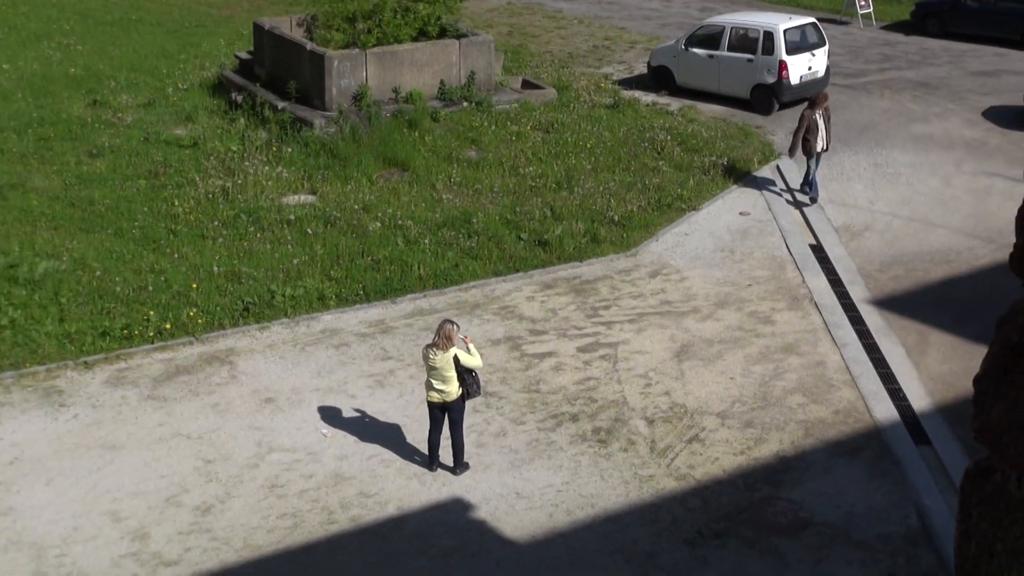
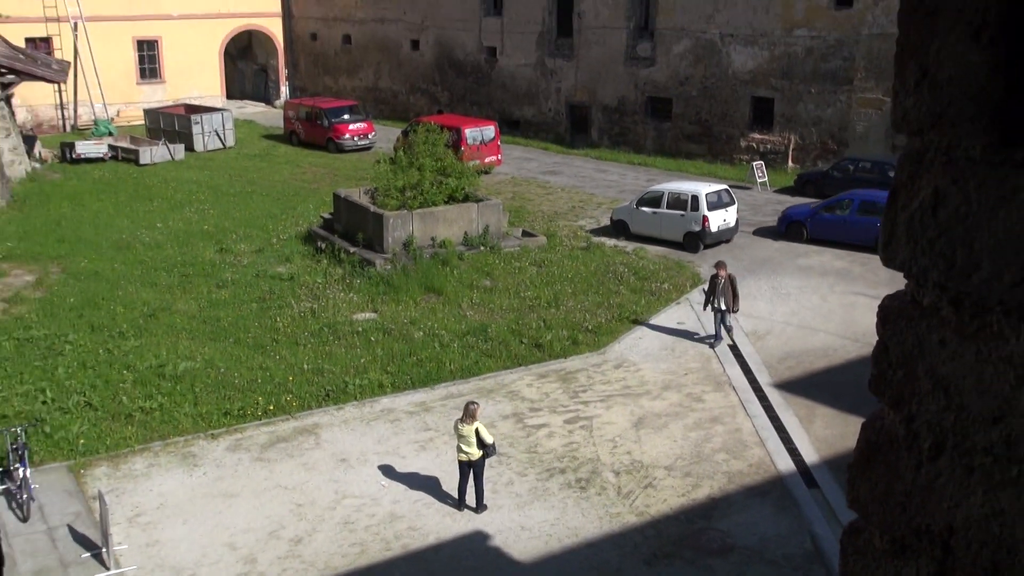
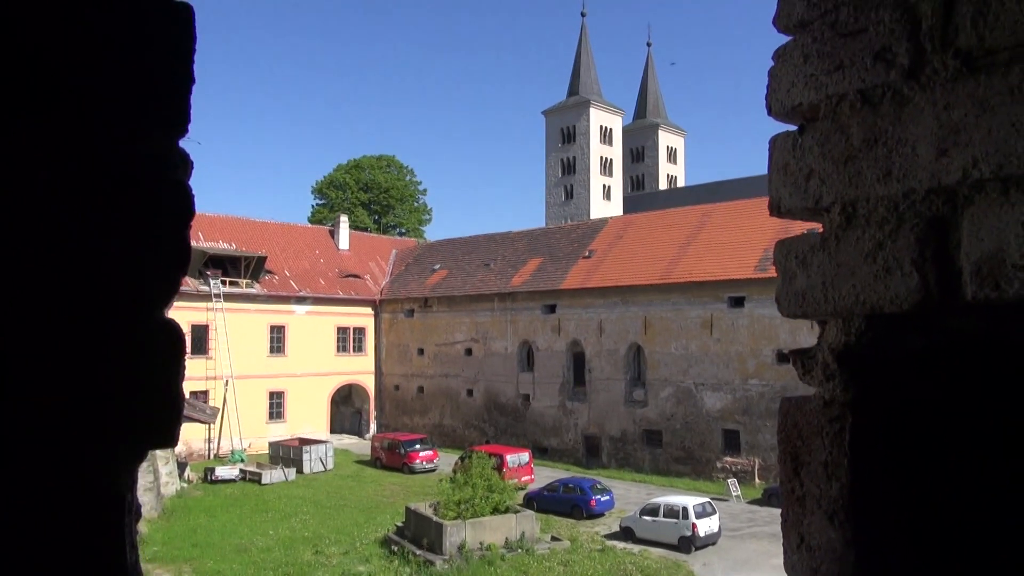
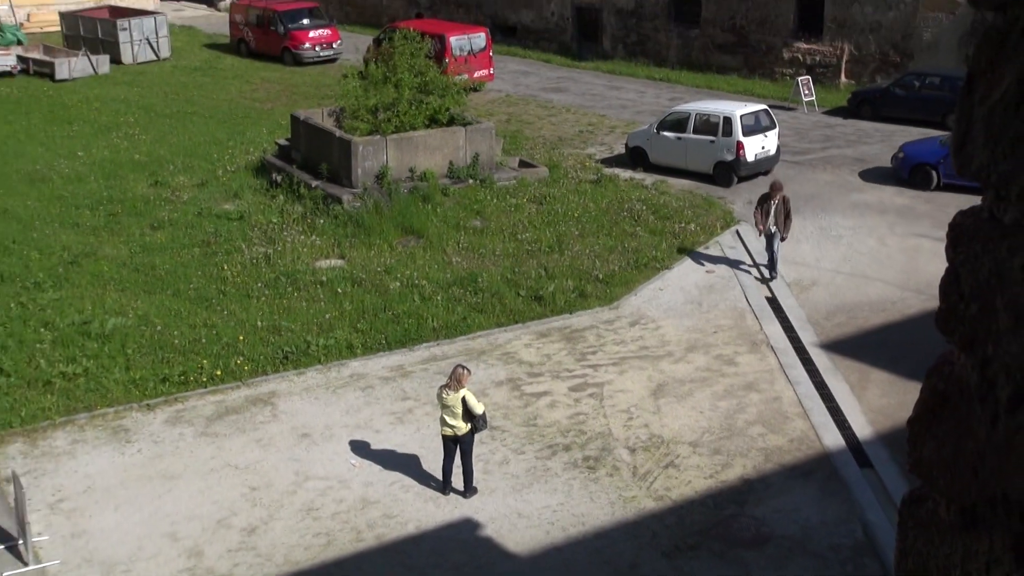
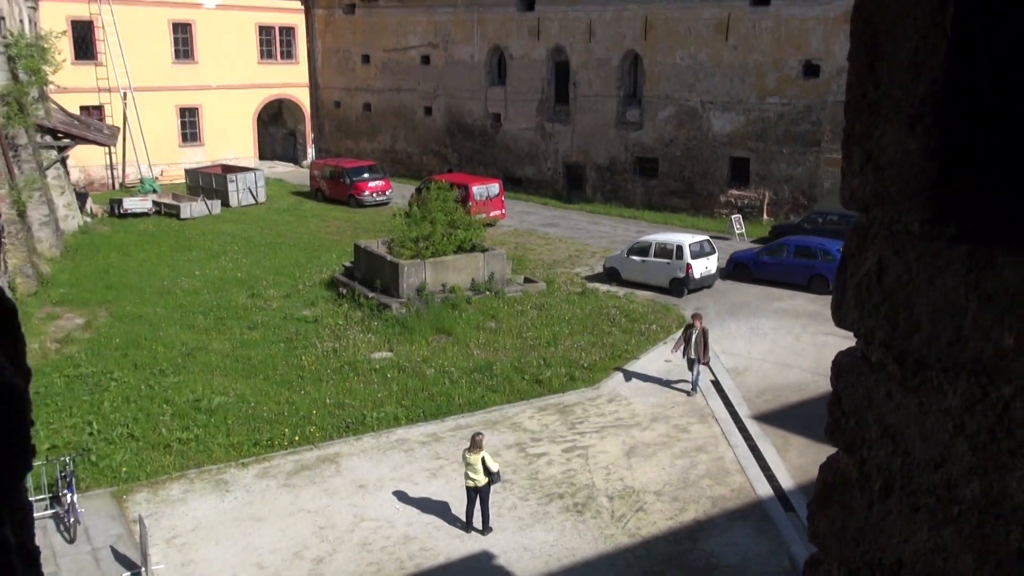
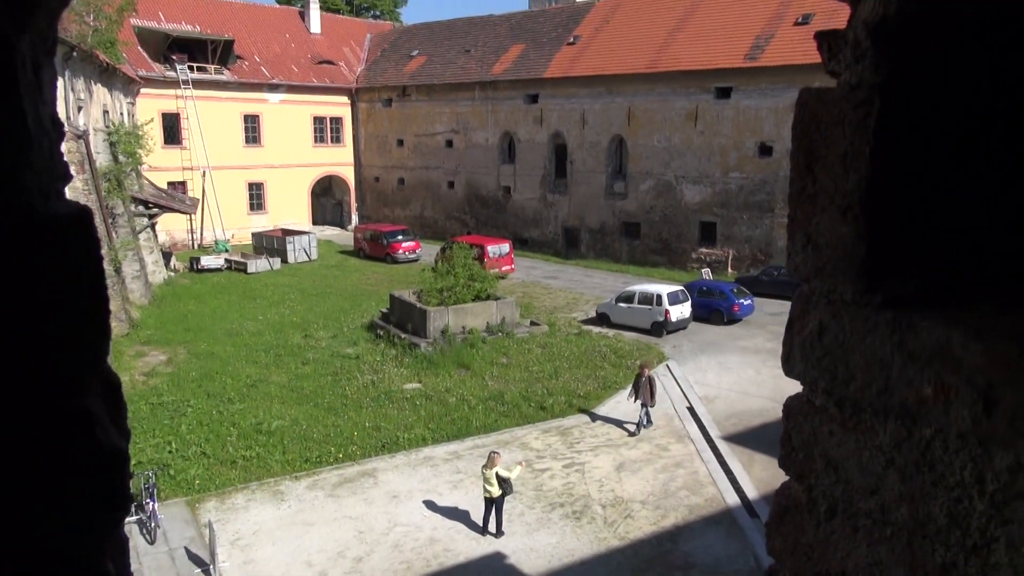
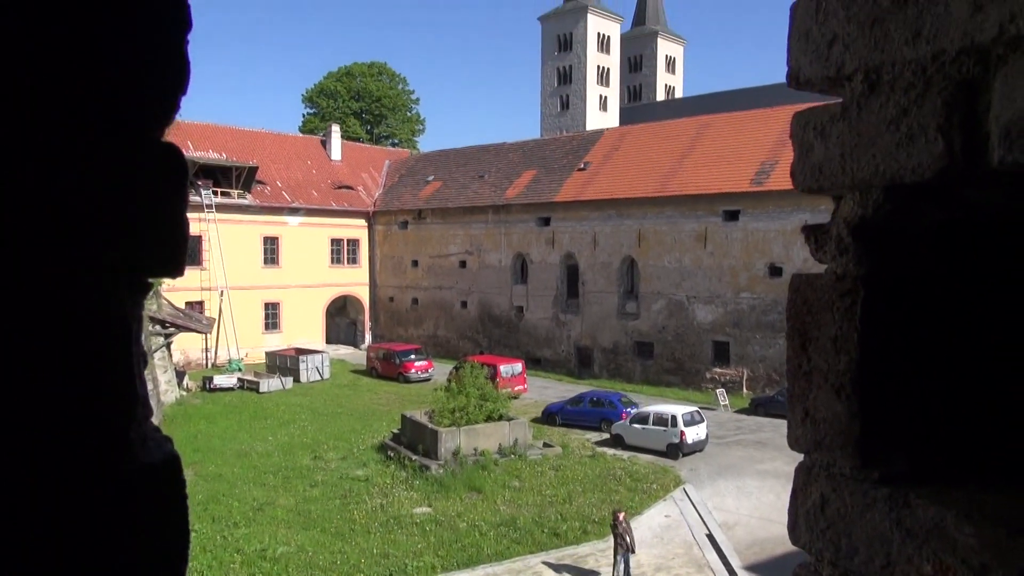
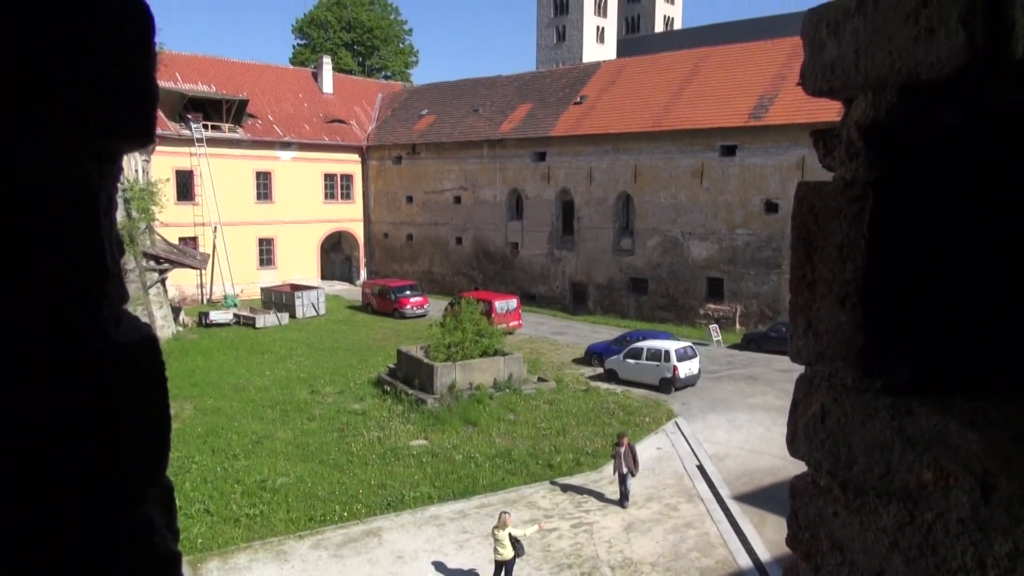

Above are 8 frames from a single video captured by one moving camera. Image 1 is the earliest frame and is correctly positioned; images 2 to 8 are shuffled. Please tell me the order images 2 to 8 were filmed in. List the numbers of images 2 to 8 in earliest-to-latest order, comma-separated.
4, 2, 5, 6, 8, 7, 3
